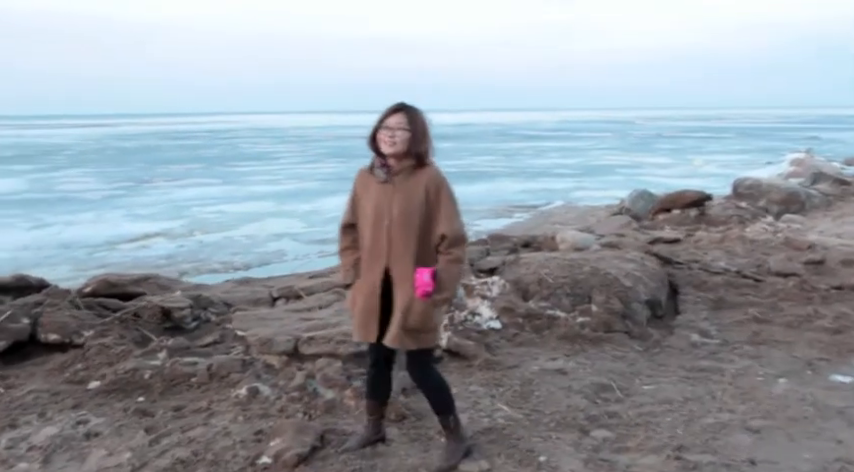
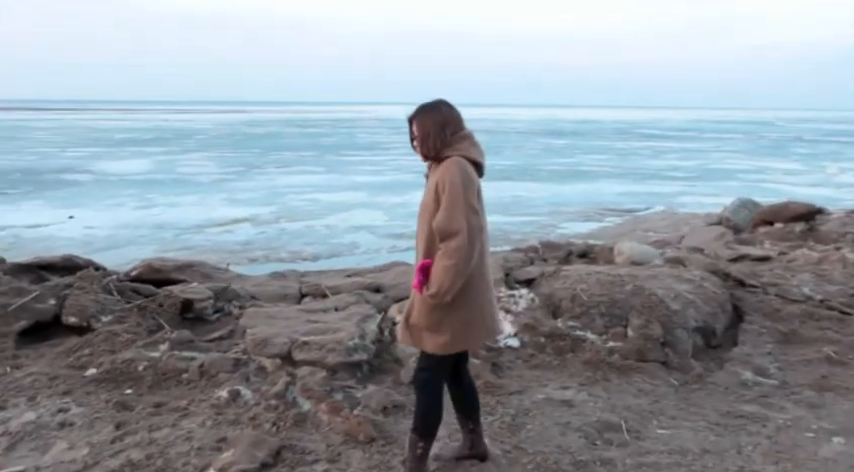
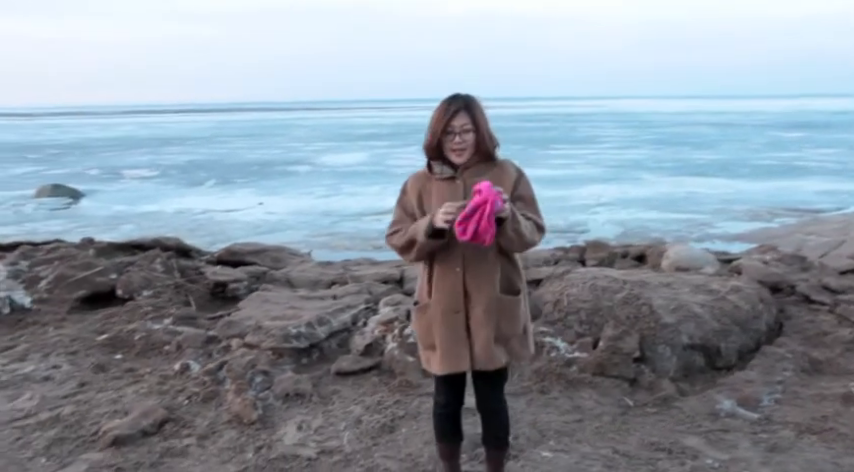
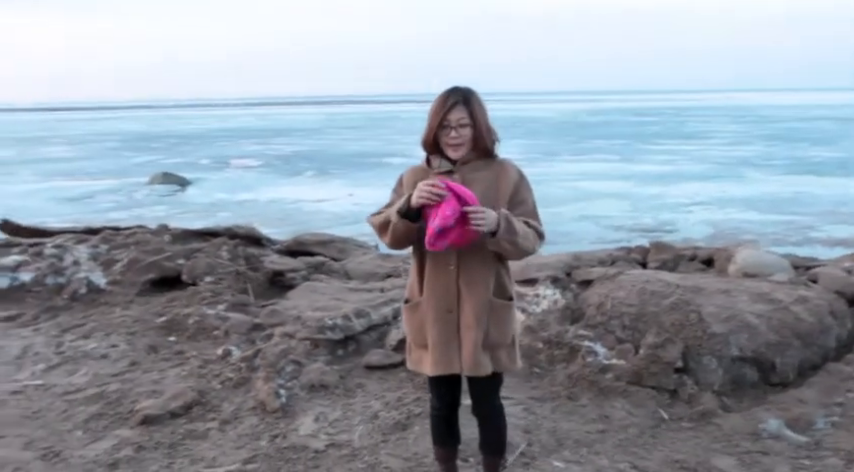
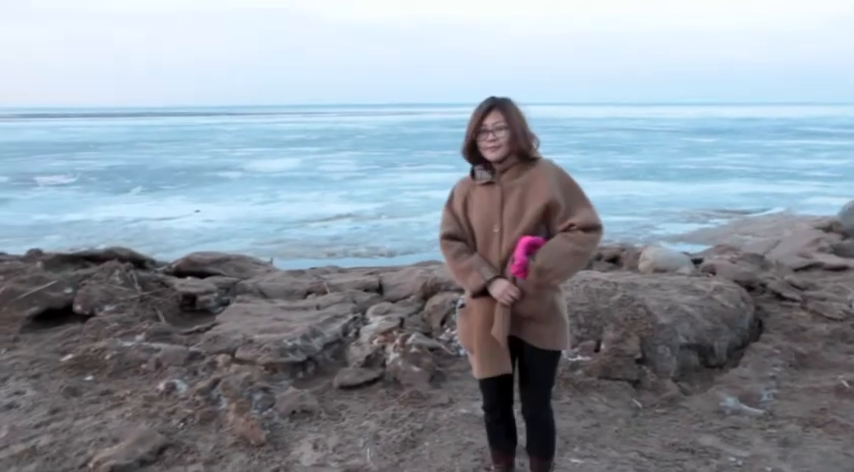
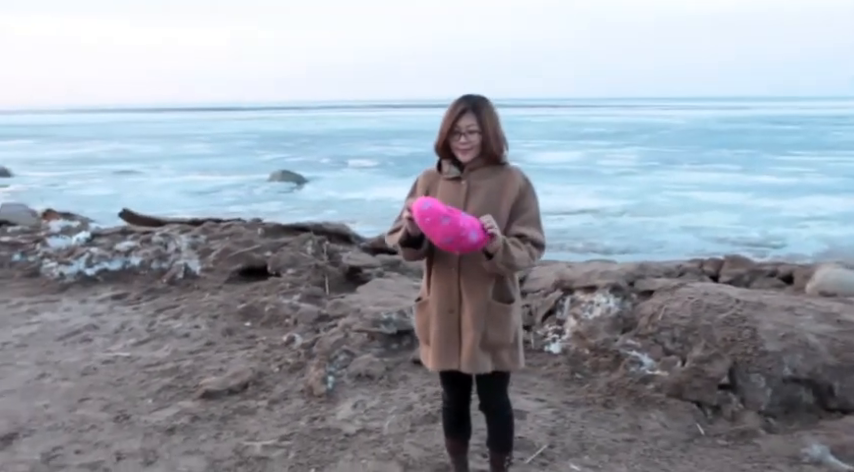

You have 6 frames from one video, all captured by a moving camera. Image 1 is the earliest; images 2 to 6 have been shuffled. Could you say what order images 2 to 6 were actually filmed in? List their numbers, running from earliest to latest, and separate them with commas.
2, 5, 3, 4, 6
